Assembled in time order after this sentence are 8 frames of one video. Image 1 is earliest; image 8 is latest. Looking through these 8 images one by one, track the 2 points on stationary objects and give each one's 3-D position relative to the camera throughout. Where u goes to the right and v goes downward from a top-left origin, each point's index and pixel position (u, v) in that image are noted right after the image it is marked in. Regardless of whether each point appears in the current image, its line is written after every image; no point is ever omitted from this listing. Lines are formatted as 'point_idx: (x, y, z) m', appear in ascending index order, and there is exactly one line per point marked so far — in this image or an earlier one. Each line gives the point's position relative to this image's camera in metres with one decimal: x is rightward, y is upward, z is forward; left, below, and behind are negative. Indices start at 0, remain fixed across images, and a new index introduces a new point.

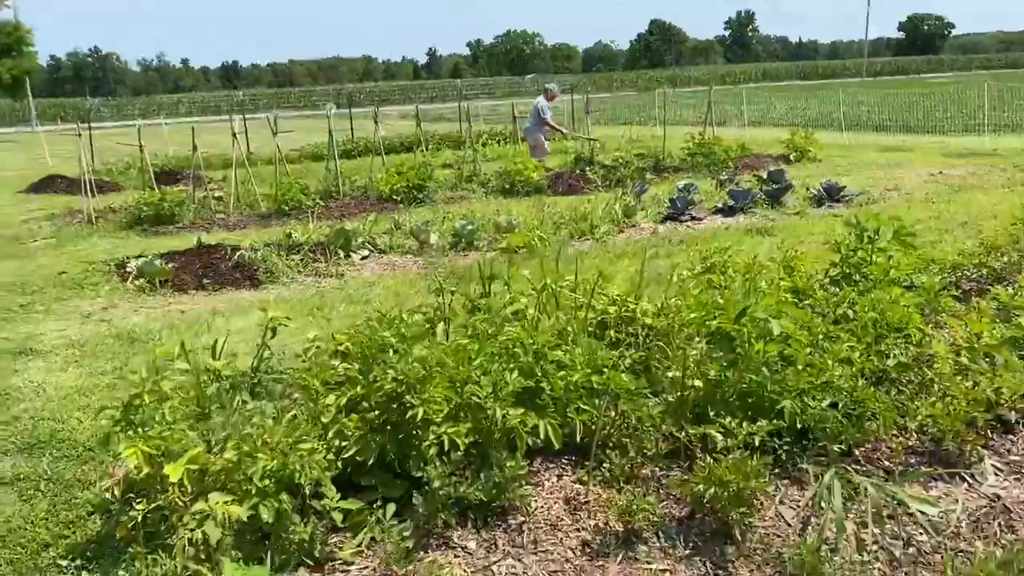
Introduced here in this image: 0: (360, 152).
0: (-1.8, +1.2, +11.2) m
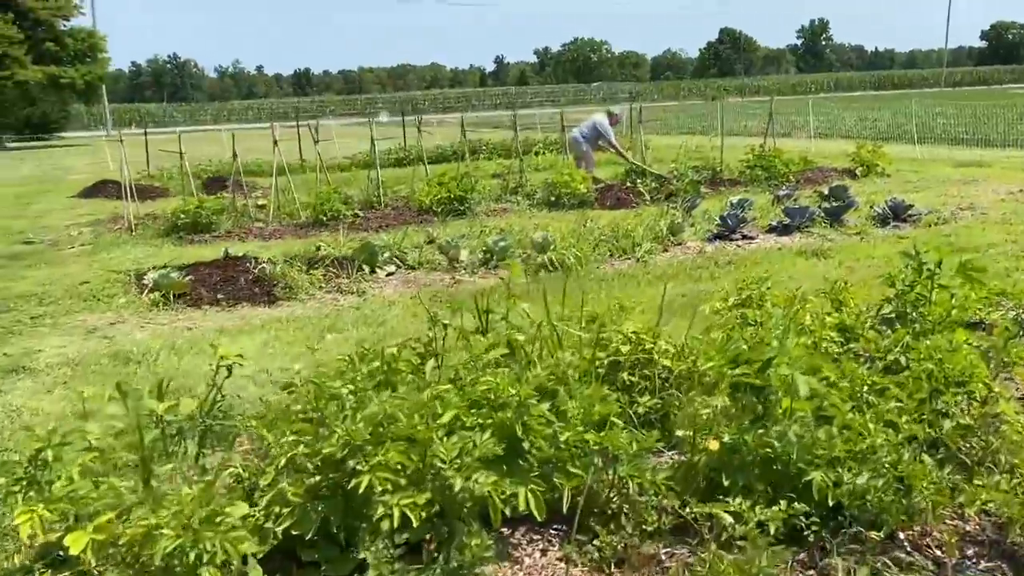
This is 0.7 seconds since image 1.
0: (-1.2, +1.1, +11.0) m
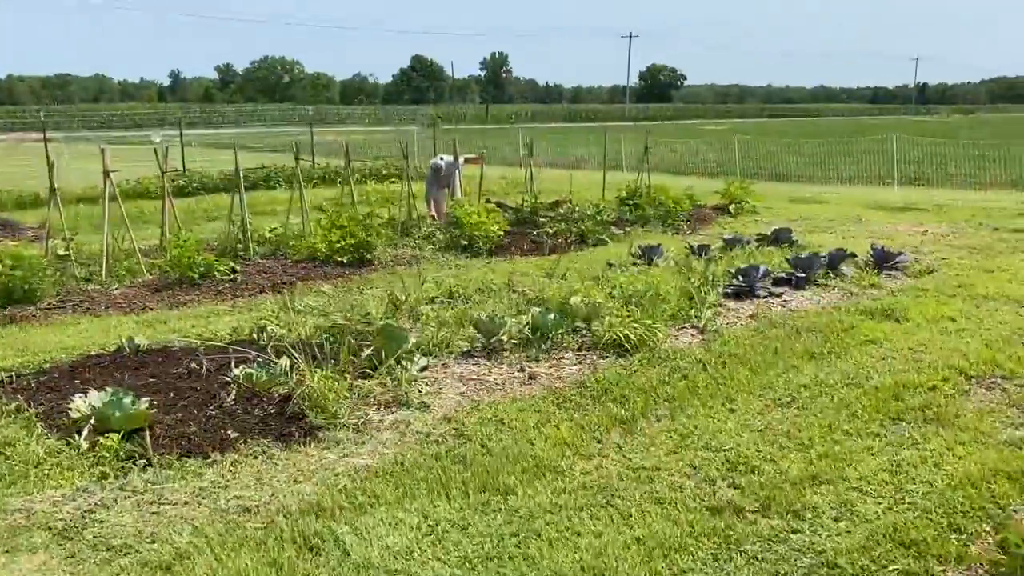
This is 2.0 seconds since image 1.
0: (-2.6, +0.5, +9.9) m
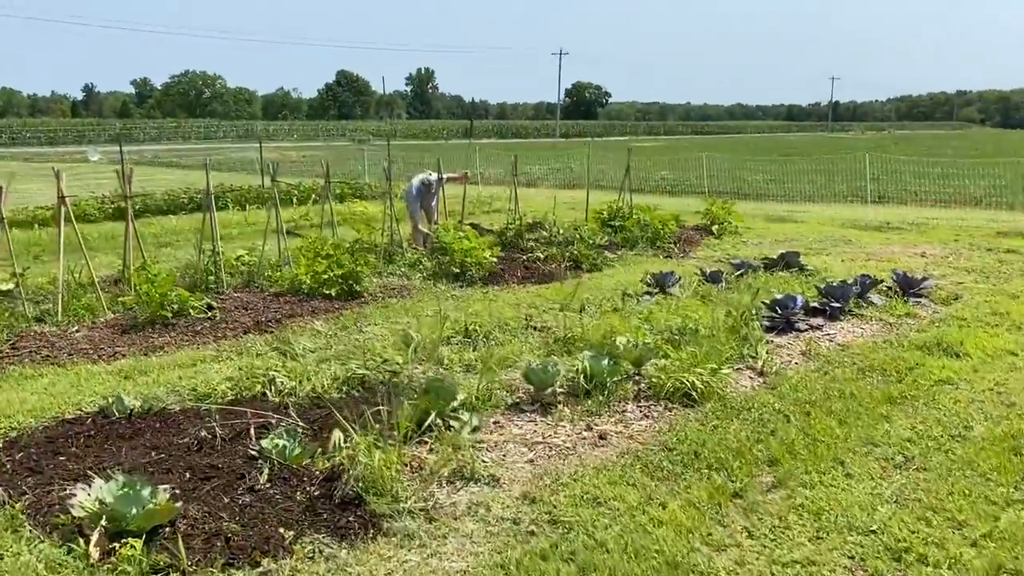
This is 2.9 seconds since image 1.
0: (-2.6, +0.1, +9.0) m
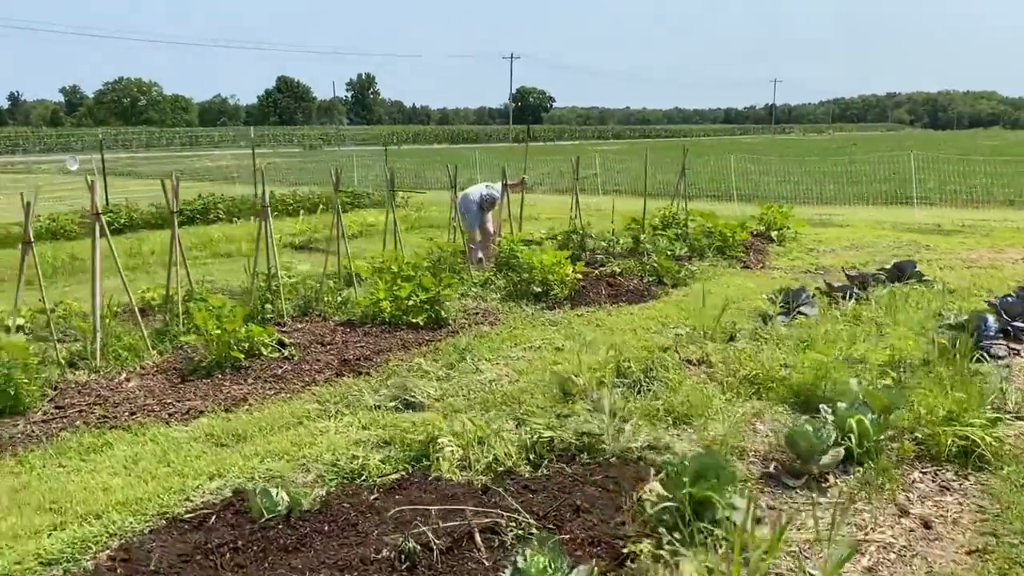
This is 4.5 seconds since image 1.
0: (-1.7, -0.1, +7.6) m
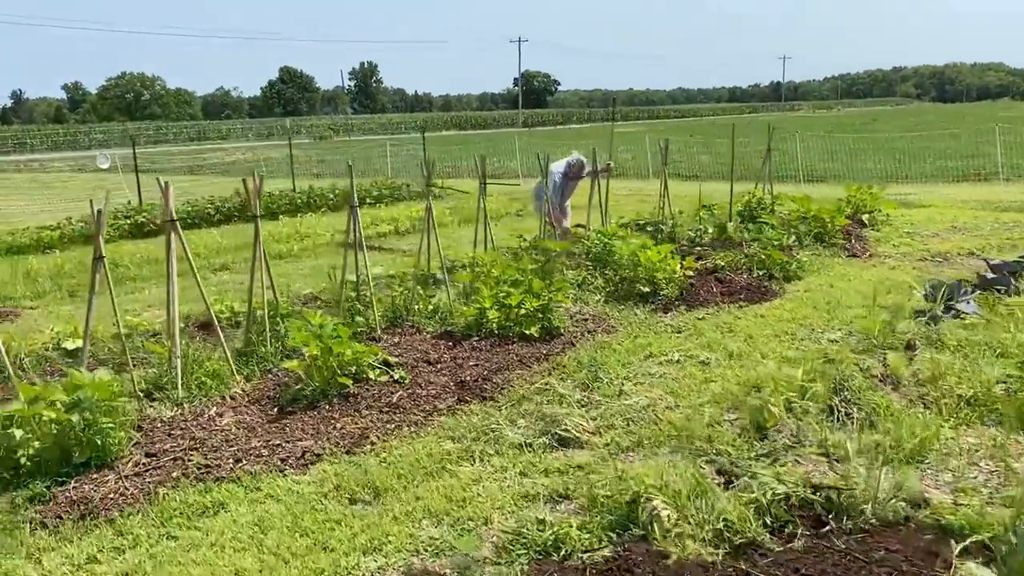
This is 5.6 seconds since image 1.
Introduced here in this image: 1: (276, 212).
0: (-0.8, -0.2, +6.8) m
1: (-3.9, +1.3, +14.7) m
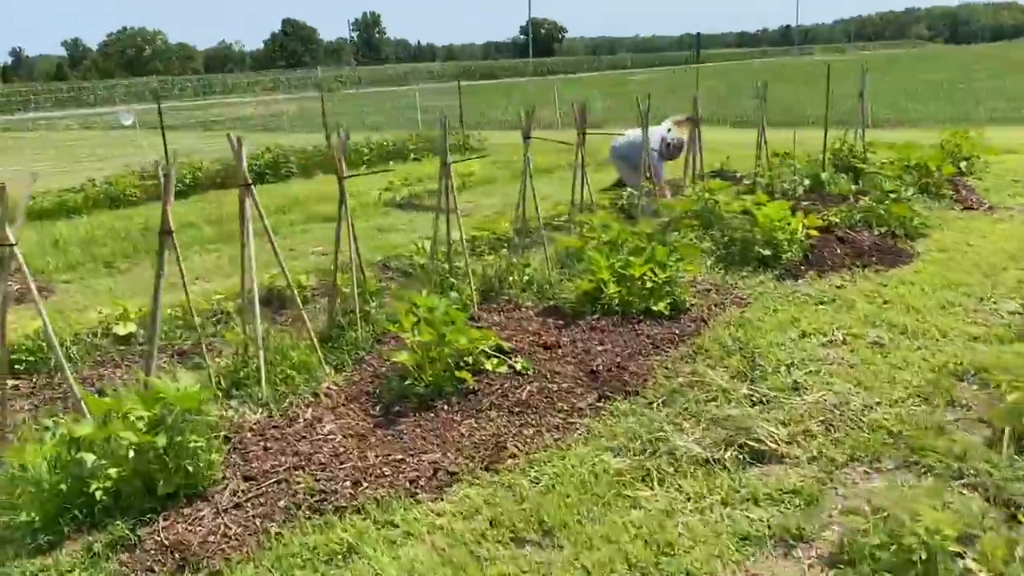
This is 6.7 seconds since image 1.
0: (0.0, 0.0, +5.9) m
1: (-3.1, +1.8, +13.8) m
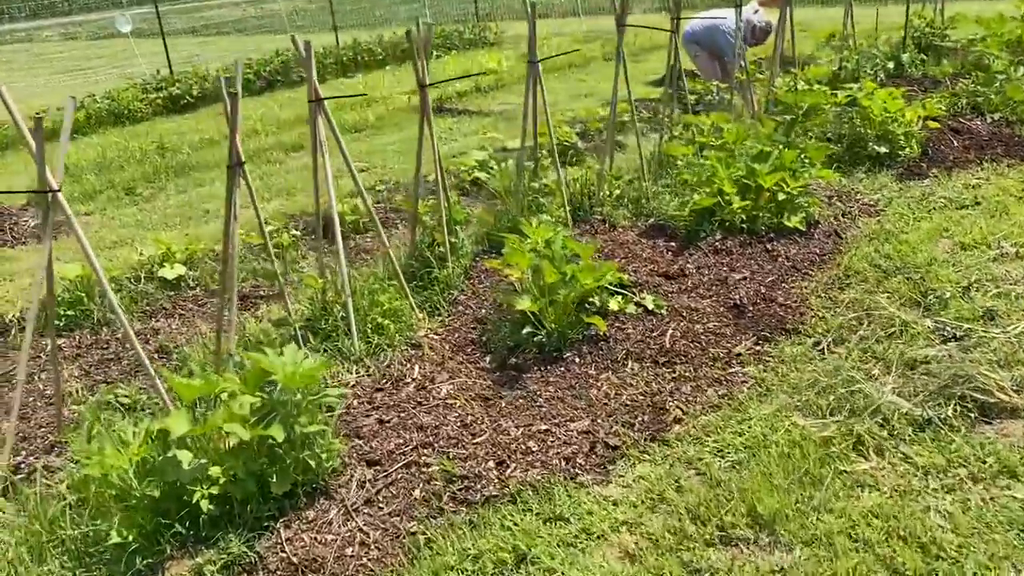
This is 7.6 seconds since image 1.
0: (+0.5, +0.5, +5.1) m
1: (-2.7, +3.1, +12.8) m
